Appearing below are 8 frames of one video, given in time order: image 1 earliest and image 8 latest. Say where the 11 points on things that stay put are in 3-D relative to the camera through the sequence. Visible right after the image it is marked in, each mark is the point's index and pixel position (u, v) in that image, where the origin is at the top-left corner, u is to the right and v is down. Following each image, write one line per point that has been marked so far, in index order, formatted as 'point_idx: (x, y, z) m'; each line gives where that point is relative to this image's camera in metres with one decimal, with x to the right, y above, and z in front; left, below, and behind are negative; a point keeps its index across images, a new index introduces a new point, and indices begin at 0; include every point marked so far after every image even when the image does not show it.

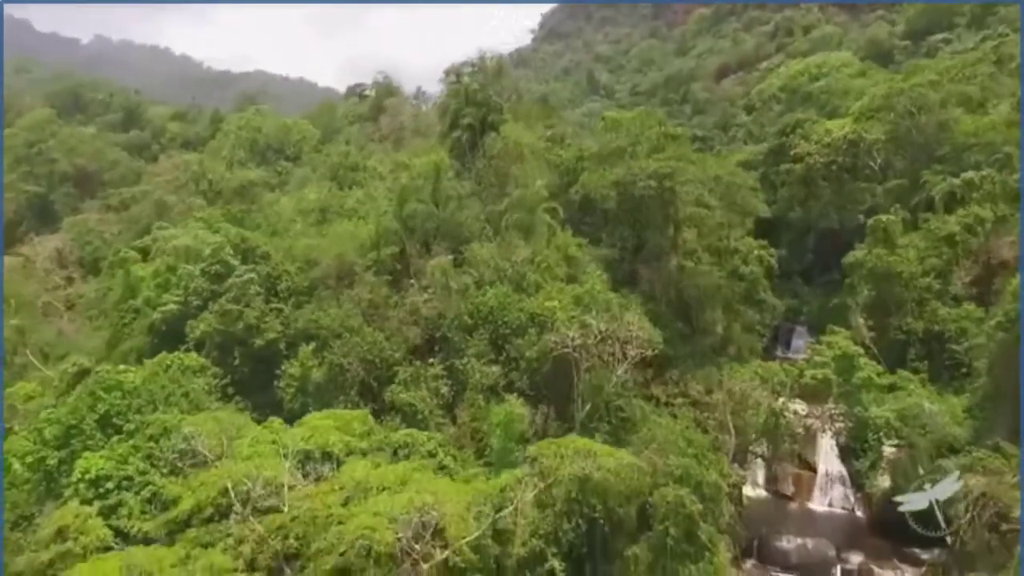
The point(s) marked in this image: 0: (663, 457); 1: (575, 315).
0: (+3.5, -4.5, +15.5) m
1: (+2.0, -0.7, +19.0) m
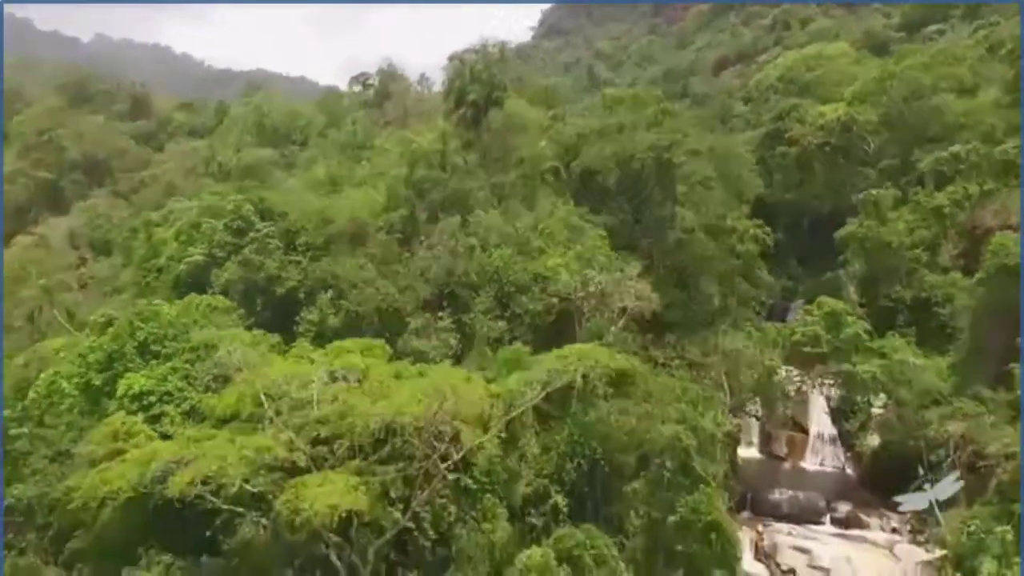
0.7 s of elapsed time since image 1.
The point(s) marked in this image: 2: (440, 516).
0: (+3.6, -3.3, +16.5) m
1: (+2.1, +0.6, +20.0) m
2: (-1.5, -4.6, +12.6) m
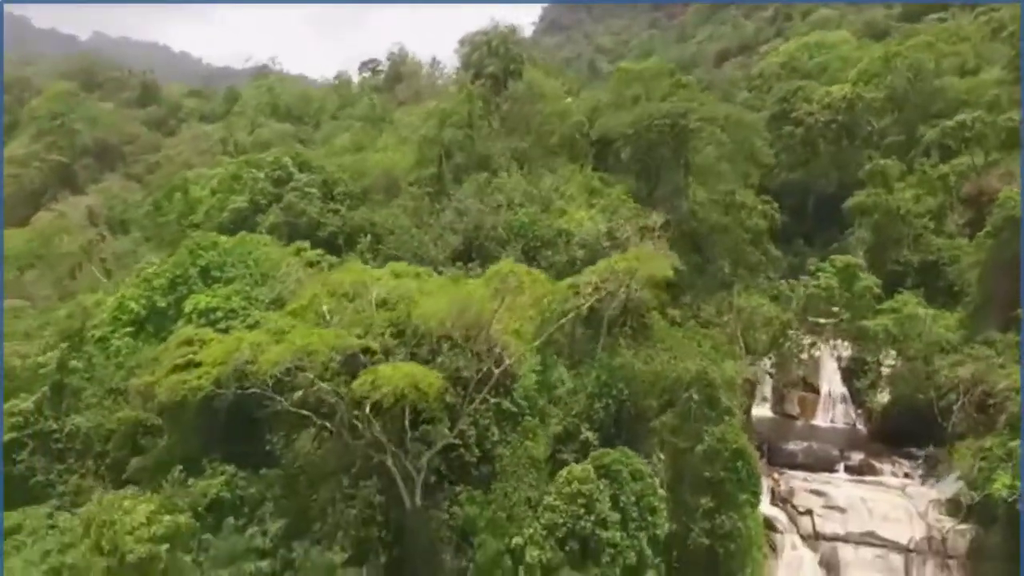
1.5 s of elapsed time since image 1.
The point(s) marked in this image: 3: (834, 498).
0: (+4.4, -1.9, +17.2) m
1: (+2.9, +2.0, +20.7) m
2: (-0.6, -3.1, +13.4) m
3: (+9.4, -6.3, +19.4) m
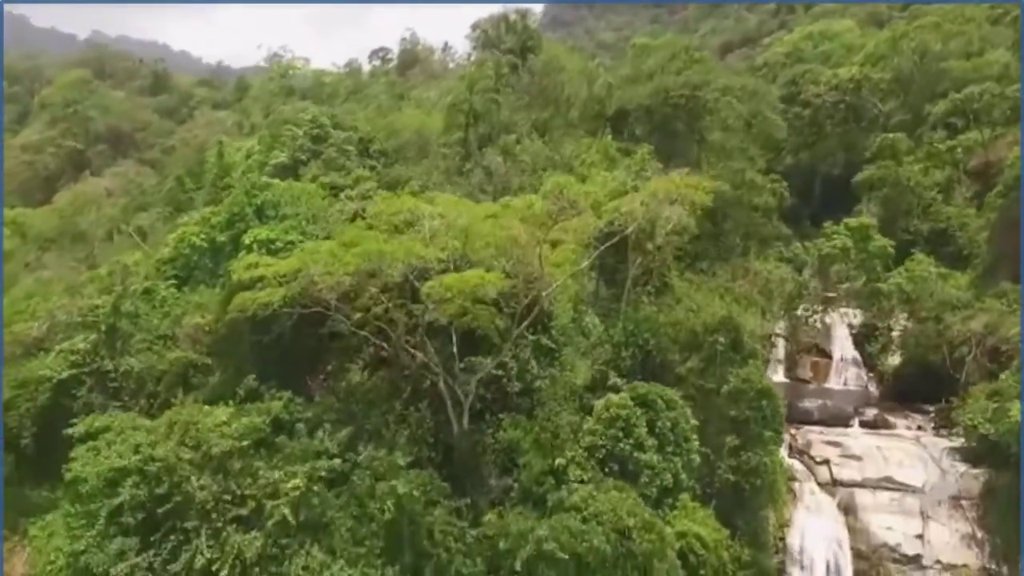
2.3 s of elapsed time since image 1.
0: (+5.3, -0.5, +17.9) m
1: (+3.8, +3.3, +21.5) m
2: (+0.2, -1.8, +14.1) m
3: (+10.3, -4.9, +20.1) m
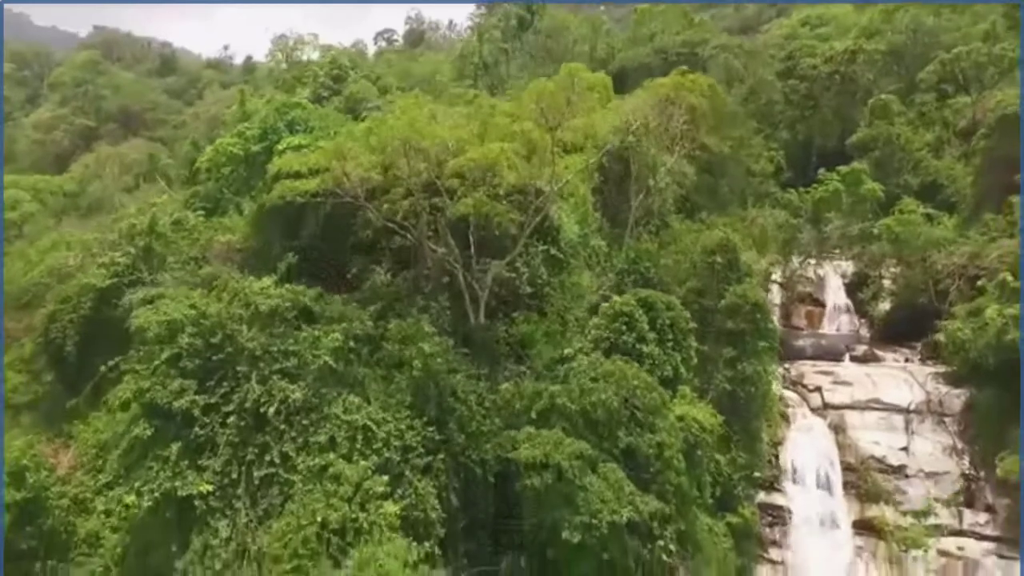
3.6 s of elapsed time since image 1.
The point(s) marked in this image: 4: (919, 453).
0: (+5.6, +1.6, +19.1) m
1: (+4.0, +5.5, +22.6) m
2: (+0.5, +0.3, +15.2) m
3: (+10.6, -2.8, +21.3) m
4: (+11.7, -4.7, +19.0) m
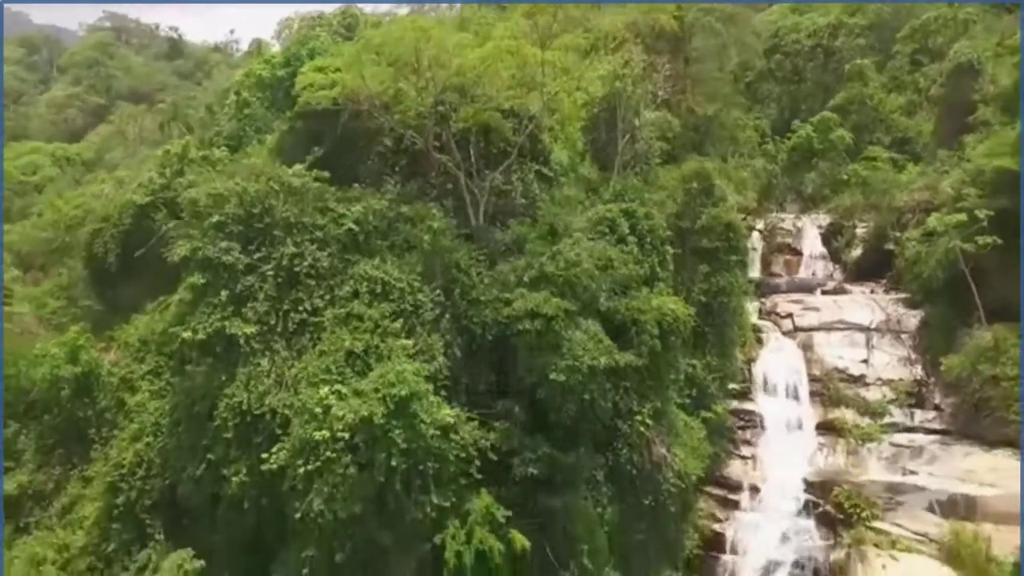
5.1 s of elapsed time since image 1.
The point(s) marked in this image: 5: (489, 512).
0: (+5.5, +3.9, +21.1) m
1: (+3.9, +7.8, +24.5) m
2: (+0.4, +2.6, +17.2) m
3: (+10.5, -0.5, +23.3) m
4: (+11.6, -2.4, +21.0) m
5: (-0.4, -4.2, +12.0) m
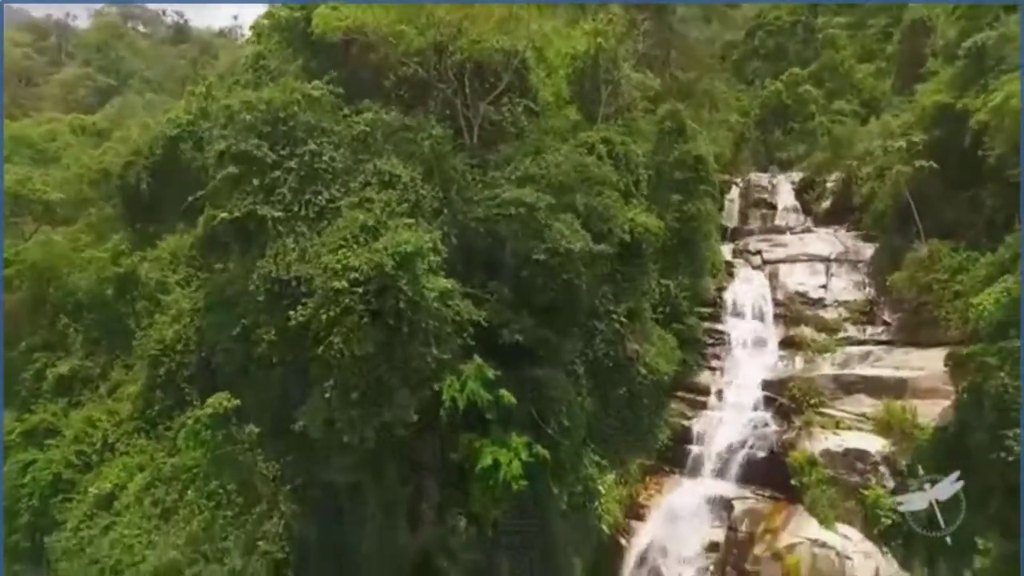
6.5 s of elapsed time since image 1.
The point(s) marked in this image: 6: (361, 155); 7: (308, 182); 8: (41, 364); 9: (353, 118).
0: (+5.2, +6.3, +23.2) m
1: (+3.6, +10.2, +26.7) m
2: (+0.1, +5.0, +19.3) m
3: (+10.2, +1.9, +25.5) m
4: (+11.3, 0.0, +23.2) m
5: (-0.7, -1.8, +14.2) m
6: (-3.5, +3.1, +15.4) m
7: (-4.6, +2.3, +14.9) m
8: (-12.8, -2.0, +17.9) m
9: (-3.8, +4.0, +15.8) m
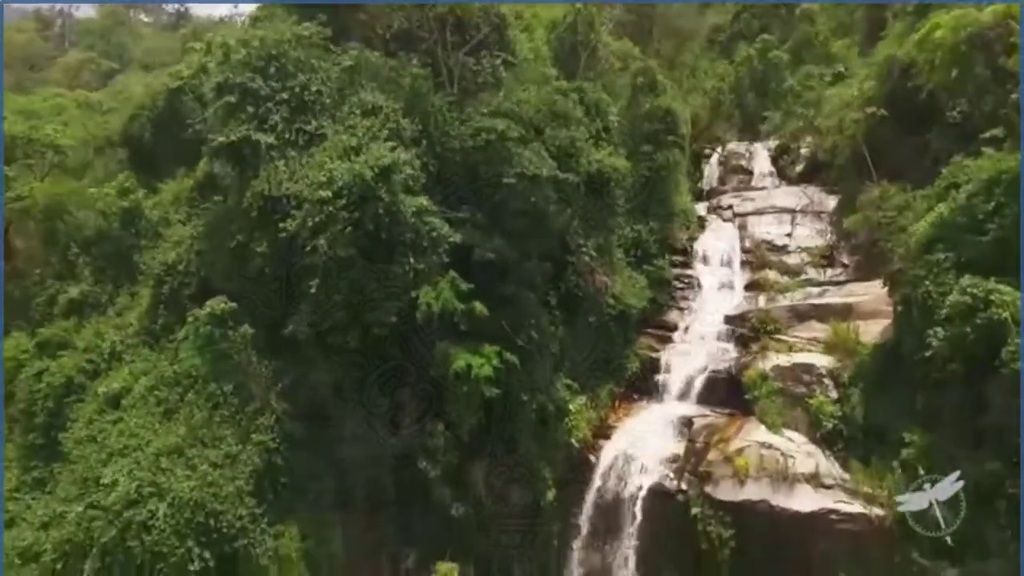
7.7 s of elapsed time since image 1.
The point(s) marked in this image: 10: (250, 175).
0: (+4.5, +8.2, +24.6) m
1: (+3.0, +12.1, +28.1) m
2: (-0.5, +6.9, +20.7) m
3: (+9.5, +3.8, +26.9) m
4: (+10.6, +1.9, +24.6) m
5: (-1.4, +0.1, +15.6) m
6: (-4.2, +5.0, +16.8) m
7: (-5.3, +4.3, +16.3) m
8: (-13.4, -0.1, +19.4) m
9: (-4.5, +6.0, +17.2) m
10: (-6.3, +2.6, +15.9) m
